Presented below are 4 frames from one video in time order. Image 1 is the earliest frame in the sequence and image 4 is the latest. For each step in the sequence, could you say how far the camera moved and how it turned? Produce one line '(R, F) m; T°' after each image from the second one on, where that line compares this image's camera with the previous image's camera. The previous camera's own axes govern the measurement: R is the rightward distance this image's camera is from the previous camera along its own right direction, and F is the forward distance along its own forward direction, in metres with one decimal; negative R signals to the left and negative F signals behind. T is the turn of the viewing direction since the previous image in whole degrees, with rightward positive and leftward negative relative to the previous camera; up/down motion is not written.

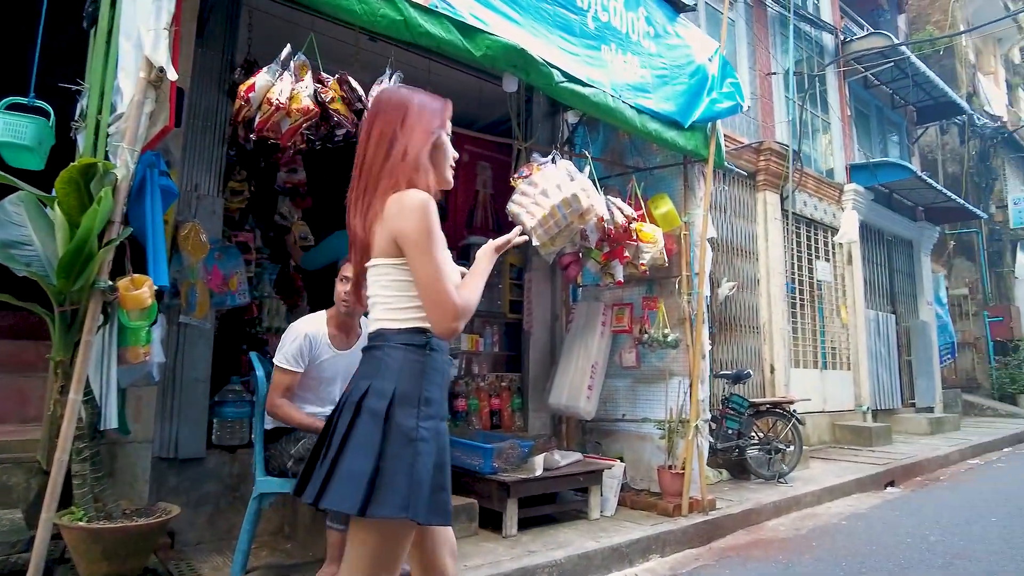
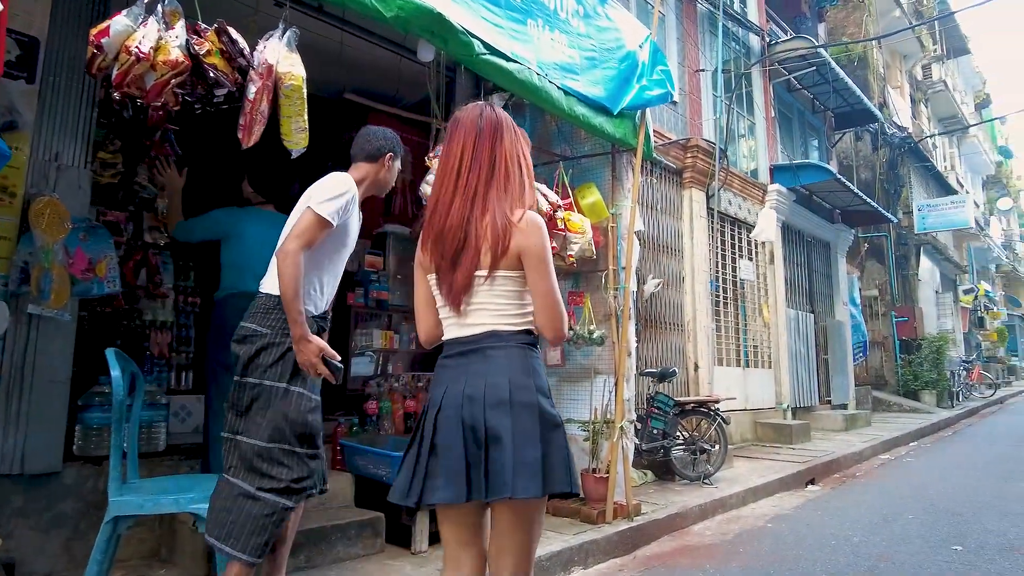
(+0.1, +0.3) m; +6°
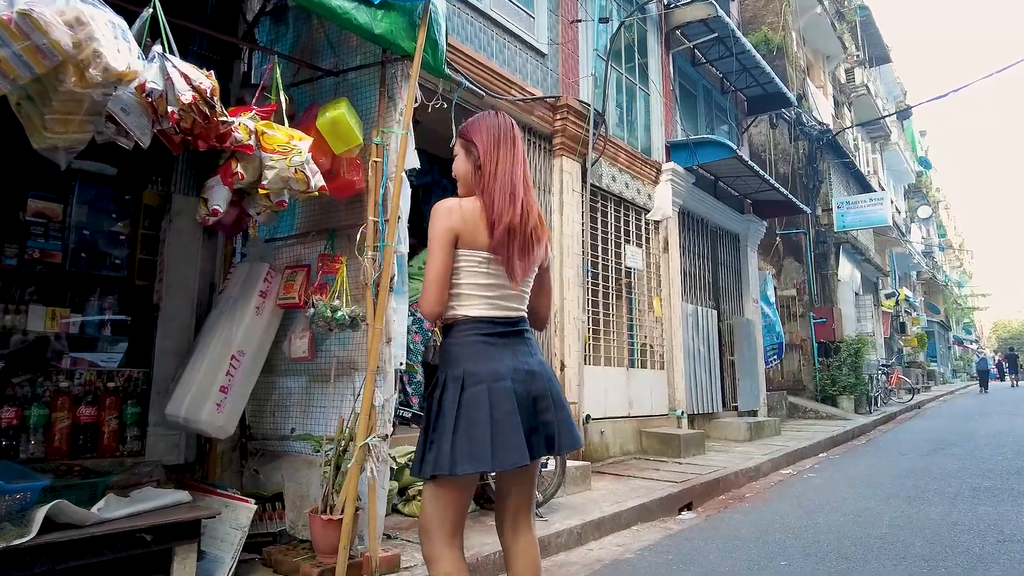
(+1.1, +1.3) m; +4°
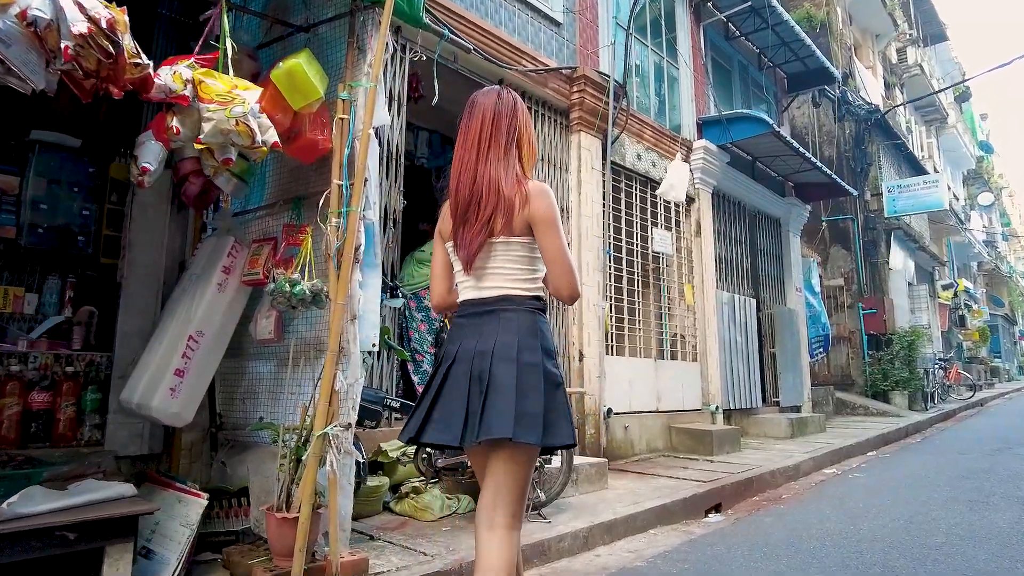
(+0.3, +0.4) m; -4°
